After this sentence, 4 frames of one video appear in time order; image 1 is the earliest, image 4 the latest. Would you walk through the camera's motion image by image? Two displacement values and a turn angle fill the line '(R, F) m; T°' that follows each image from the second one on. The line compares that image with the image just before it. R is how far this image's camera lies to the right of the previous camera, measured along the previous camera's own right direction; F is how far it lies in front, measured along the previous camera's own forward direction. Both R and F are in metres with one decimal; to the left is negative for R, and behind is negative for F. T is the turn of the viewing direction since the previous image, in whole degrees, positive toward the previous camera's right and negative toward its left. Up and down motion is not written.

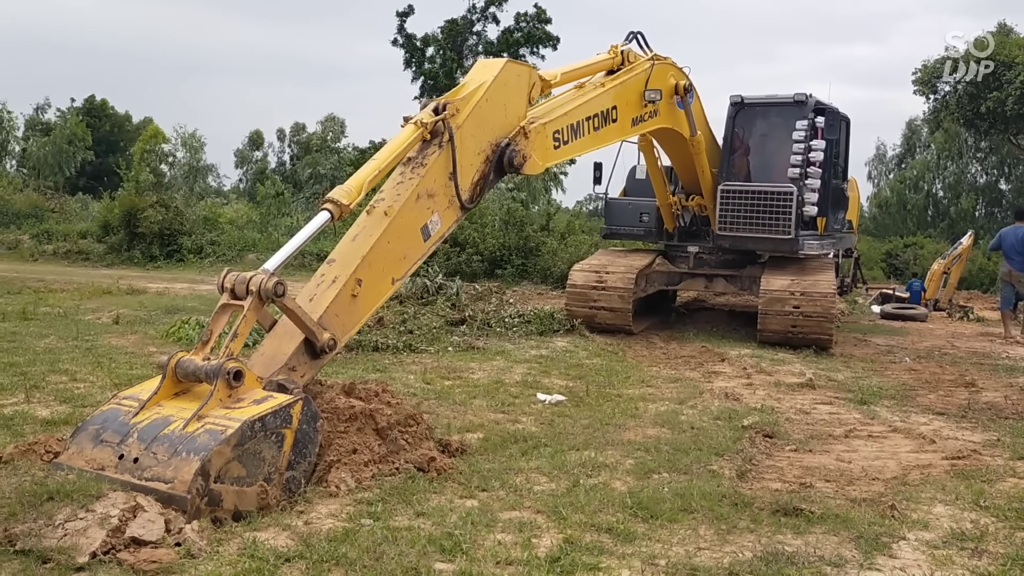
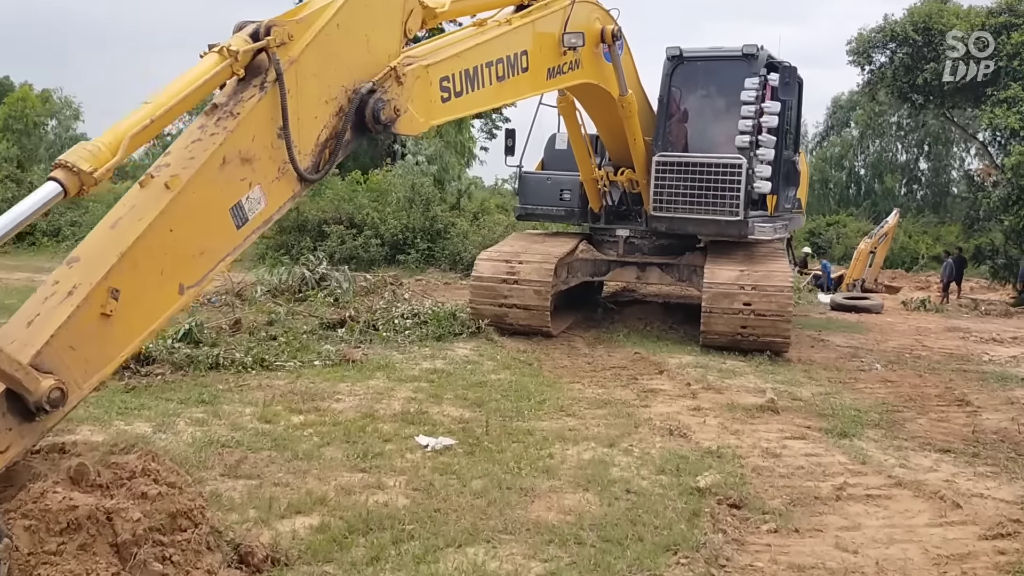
(+0.4, +1.9) m; +5°
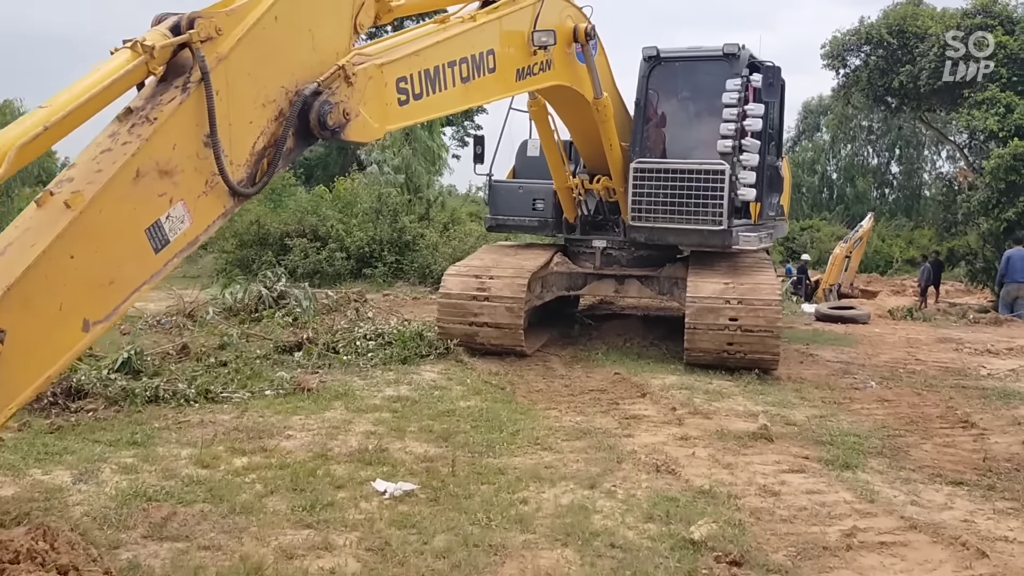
(+0.1, +0.5) m; +2°
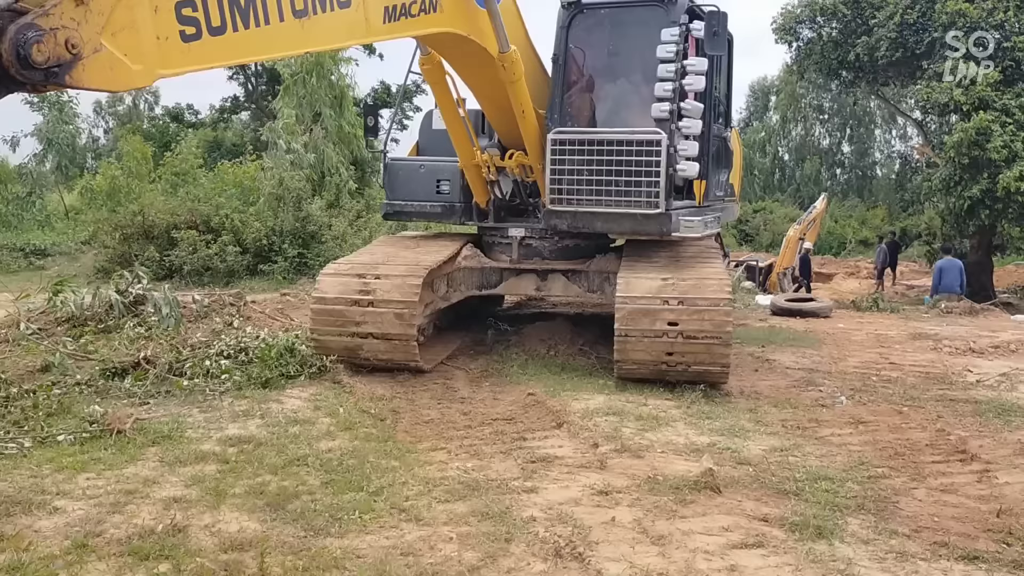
(+0.5, +1.4) m; +3°
